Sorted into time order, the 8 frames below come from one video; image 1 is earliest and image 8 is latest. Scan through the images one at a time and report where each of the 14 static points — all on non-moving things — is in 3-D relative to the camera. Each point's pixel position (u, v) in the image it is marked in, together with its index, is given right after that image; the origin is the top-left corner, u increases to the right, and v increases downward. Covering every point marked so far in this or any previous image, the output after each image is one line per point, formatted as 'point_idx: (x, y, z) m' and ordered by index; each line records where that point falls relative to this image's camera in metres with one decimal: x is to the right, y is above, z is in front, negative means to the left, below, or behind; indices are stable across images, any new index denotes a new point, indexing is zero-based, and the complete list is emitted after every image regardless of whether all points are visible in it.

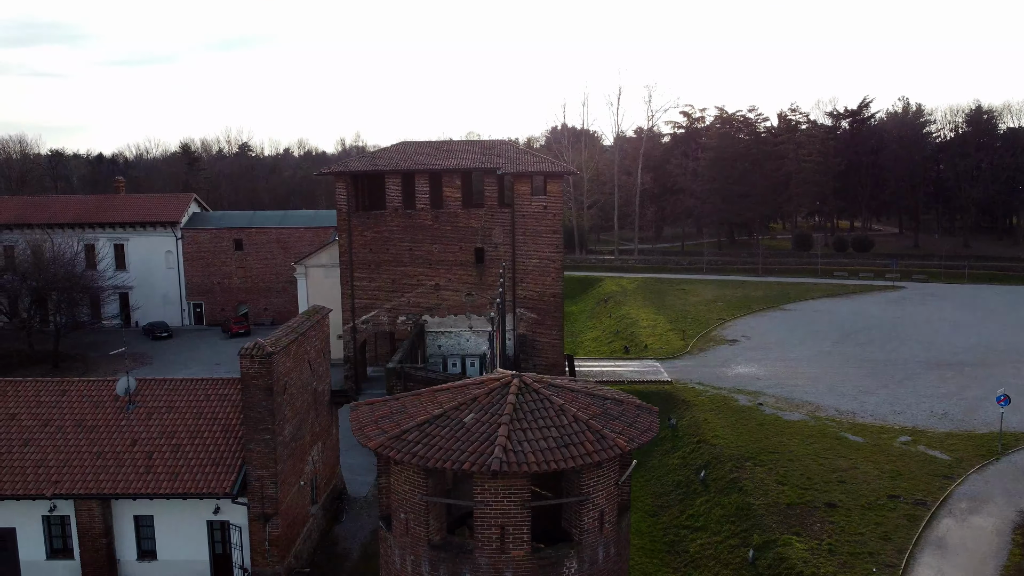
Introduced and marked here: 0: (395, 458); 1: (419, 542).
0: (-1.3, -1.9, +9.3) m
1: (-1.1, -3.0, +9.6) m
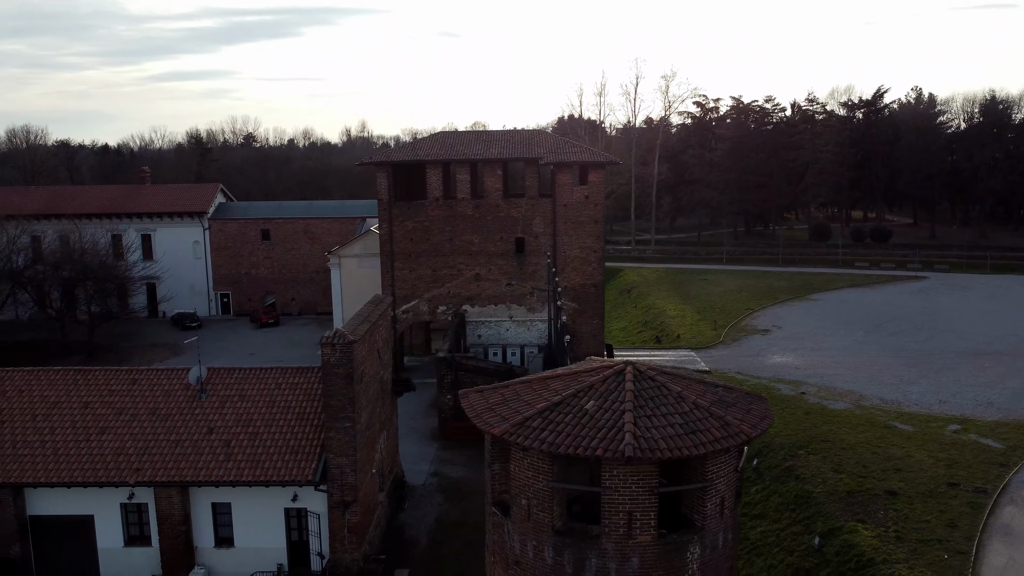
0: (+0.1, -1.8, +9.4) m
1: (+0.4, -2.9, +9.7) m
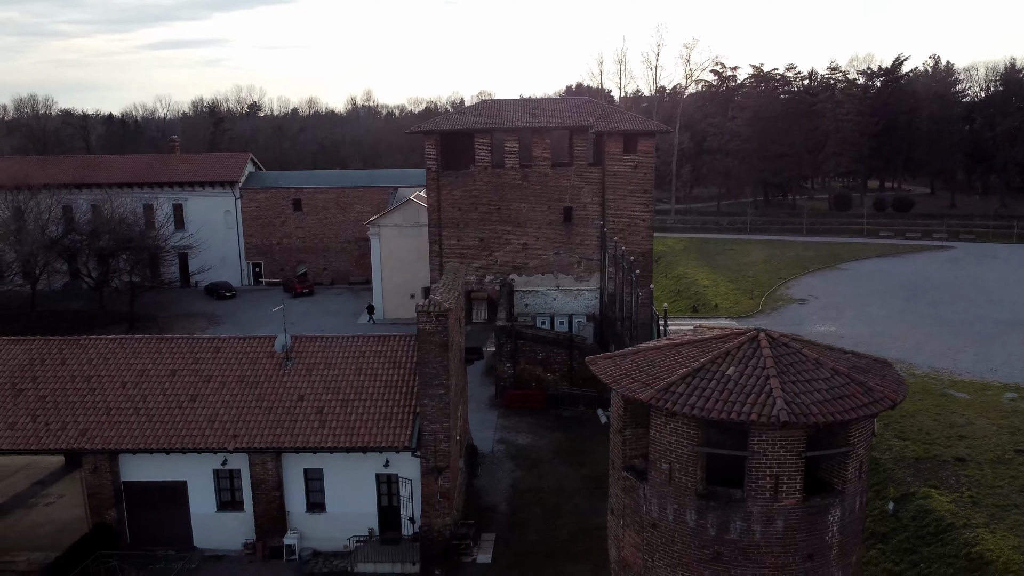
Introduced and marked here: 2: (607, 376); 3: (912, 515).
0: (+1.8, -1.4, +9.5) m
1: (+2.1, -2.5, +9.8) m
2: (+1.2, -1.2, +10.6) m
3: (+8.6, -4.9, +17.6) m
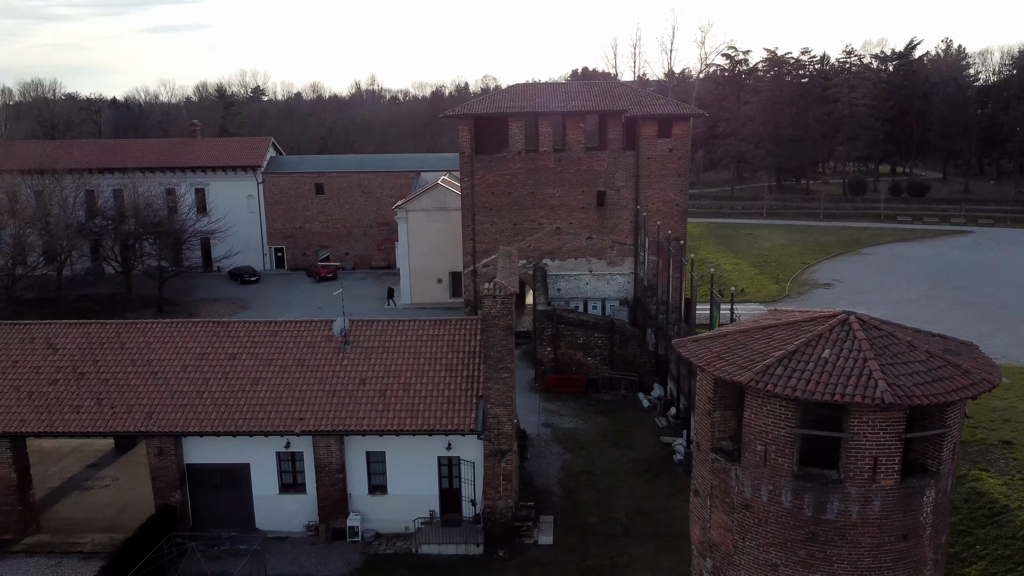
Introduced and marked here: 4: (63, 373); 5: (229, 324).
0: (+3.0, -1.2, +9.6) m
1: (+3.3, -2.3, +9.9) m
2: (+2.4, -0.9, +10.6) m
3: (+9.8, -4.6, +17.7) m
4: (-9.1, -1.7, +16.5) m
5: (-6.1, -0.8, +17.6) m
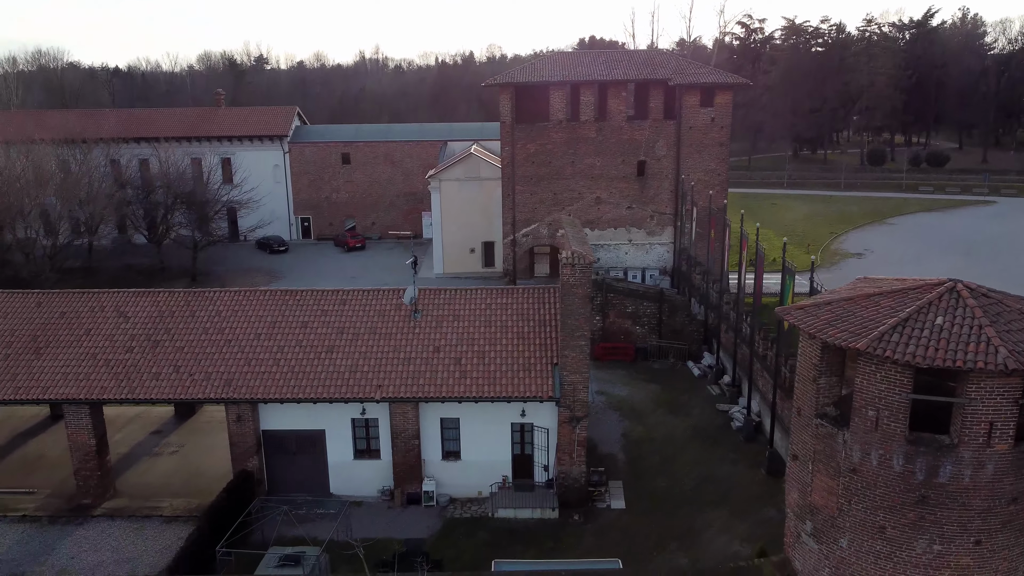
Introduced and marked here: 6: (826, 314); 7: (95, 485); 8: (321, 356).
0: (+4.5, -0.8, +9.7) m
1: (+4.7, -1.9, +10.1) m
2: (+3.9, -0.5, +10.8) m
3: (+11.3, -3.9, +17.9) m
4: (-7.6, -1.1, +16.6) m
5: (-4.7, -0.1, +17.7) m
6: (+4.2, -0.3, +10.9) m
7: (-8.4, -3.9, +16.3) m
8: (-3.8, -1.3, +16.1) m
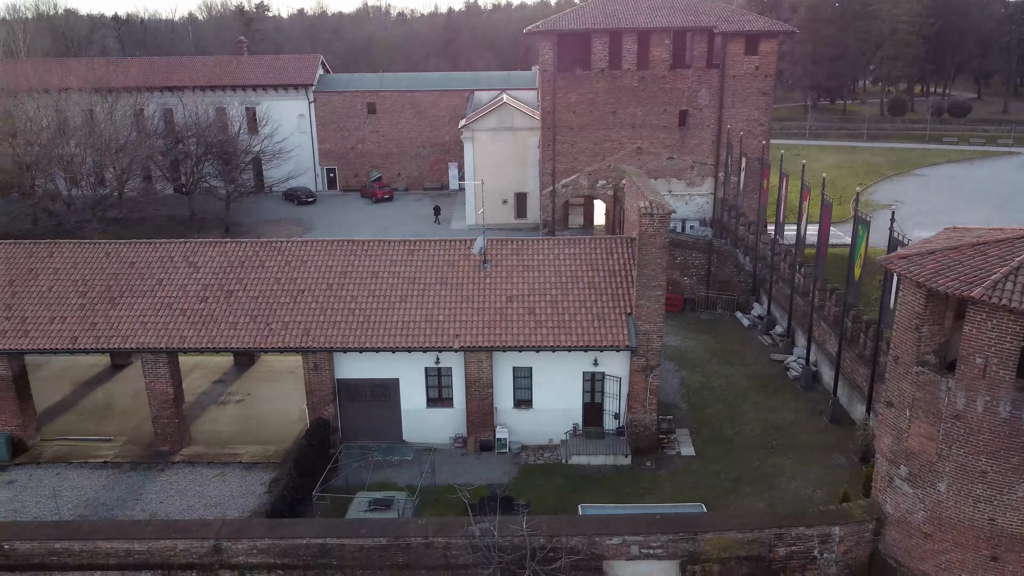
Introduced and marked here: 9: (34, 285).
0: (+5.9, -0.2, +9.8) m
1: (+6.2, -1.2, +10.3) m
2: (+5.3, +0.2, +10.9) m
3: (+12.7, -2.8, +18.2) m
4: (-6.2, -0.1, +16.7) m
5: (-3.2, +1.0, +17.7) m
6: (+5.7, +0.3, +11.0) m
7: (-6.9, -2.9, +16.6) m
8: (-2.4, -0.4, +16.3) m
9: (-9.9, +0.1, +16.9) m
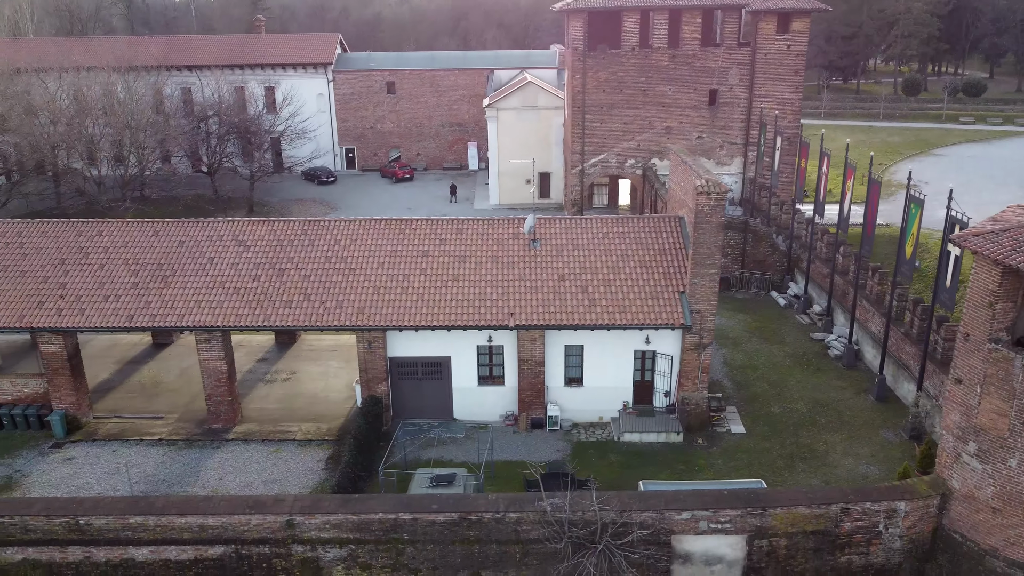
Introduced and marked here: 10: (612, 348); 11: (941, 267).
0: (+7.0, +0.1, +9.9) m
1: (+7.2, -0.9, +10.3) m
2: (+6.4, +0.5, +10.9) m
3: (+13.8, -2.3, +18.3) m
4: (-5.1, +0.4, +16.8) m
5: (-2.2, +1.4, +17.7) m
6: (+6.7, +0.6, +11.0) m
7: (-5.9, -2.5, +16.7) m
8: (-1.3, +0.1, +16.3) m
9: (-8.9, +0.5, +16.9) m
10: (+2.0, -1.2, +16.3) m
11: (+7.9, +0.4, +15.0) m
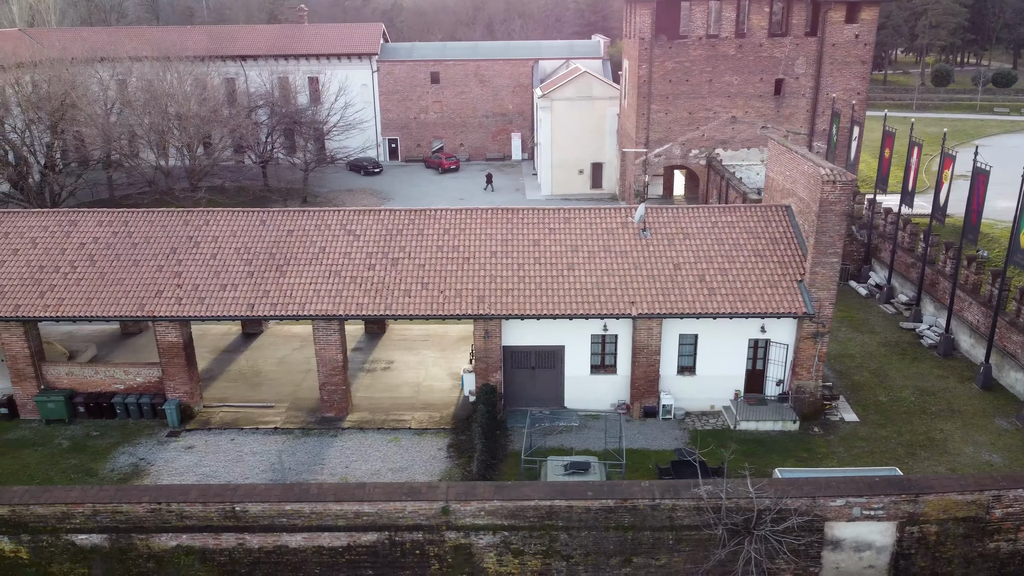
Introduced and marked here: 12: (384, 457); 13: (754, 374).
0: (+9.3, +0.2, +9.9) m
1: (+9.5, -0.8, +10.4) m
2: (+8.7, +0.6, +10.9) m
3: (+16.1, -2.1, +18.4) m
4: (-2.8, +0.6, +16.8) m
5: (+0.1, +1.7, +17.8) m
6: (+9.0, +0.8, +11.0) m
7: (-3.5, -2.3, +16.8) m
8: (+1.0, +0.3, +16.4) m
9: (-6.6, +0.7, +17.0) m
10: (+4.3, -1.0, +16.4) m
11: (+10.2, +0.6, +15.0) m
12: (-2.4, -3.2, +15.5) m
13: (+5.0, -1.8, +16.8) m
